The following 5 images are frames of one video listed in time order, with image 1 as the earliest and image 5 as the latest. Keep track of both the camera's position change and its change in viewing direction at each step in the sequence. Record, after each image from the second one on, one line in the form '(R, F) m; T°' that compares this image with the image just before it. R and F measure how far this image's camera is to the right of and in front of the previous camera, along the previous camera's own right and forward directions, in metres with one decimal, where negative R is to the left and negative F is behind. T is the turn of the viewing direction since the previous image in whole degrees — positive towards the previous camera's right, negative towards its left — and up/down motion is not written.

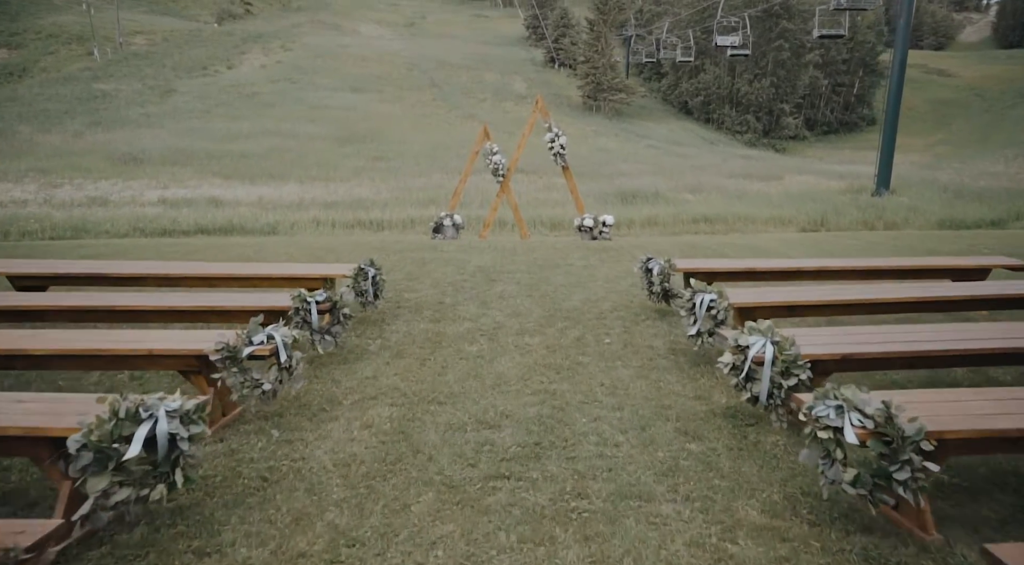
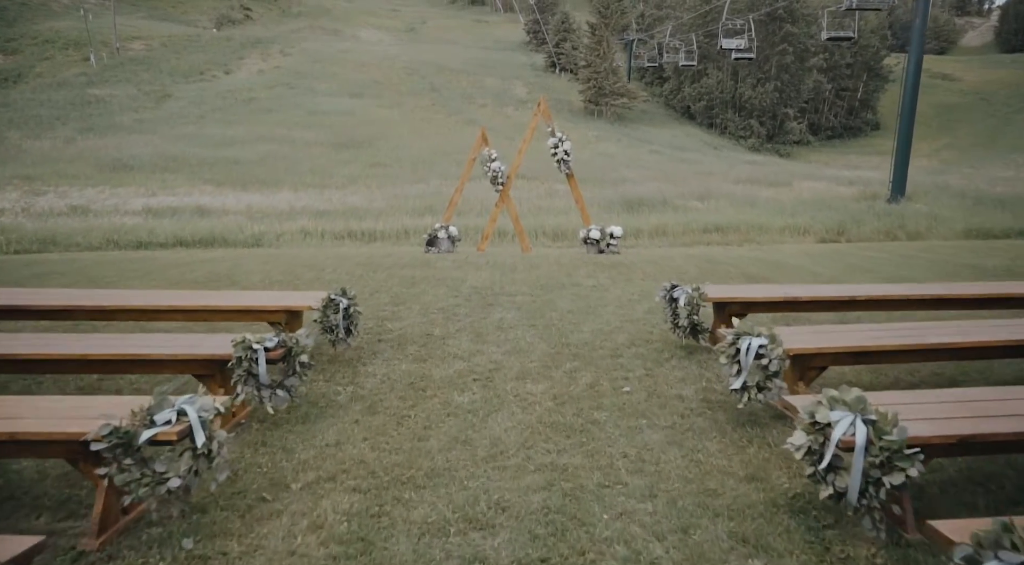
(0.0, +0.7) m; 0°
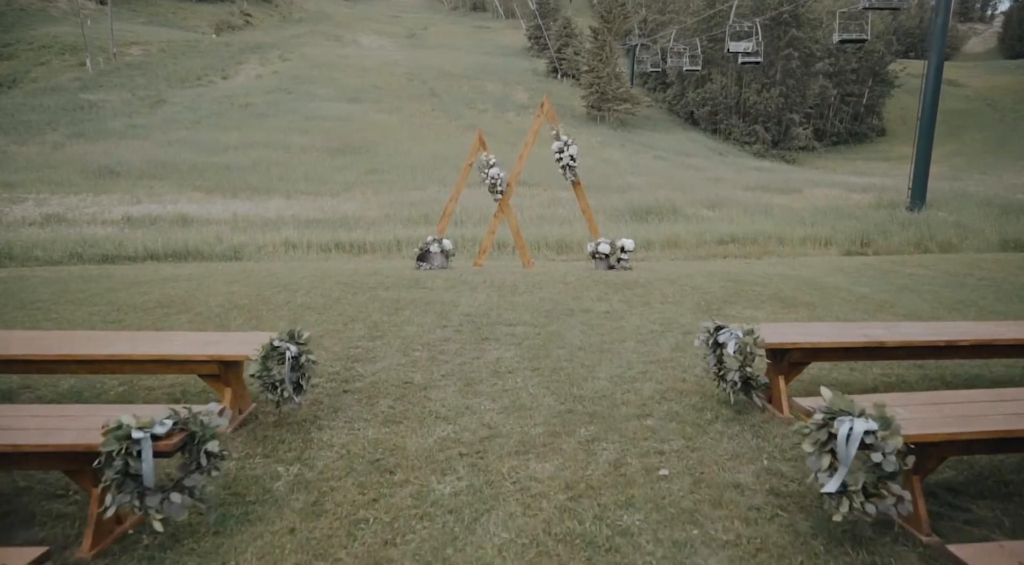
(0.0, +0.8) m; 0°
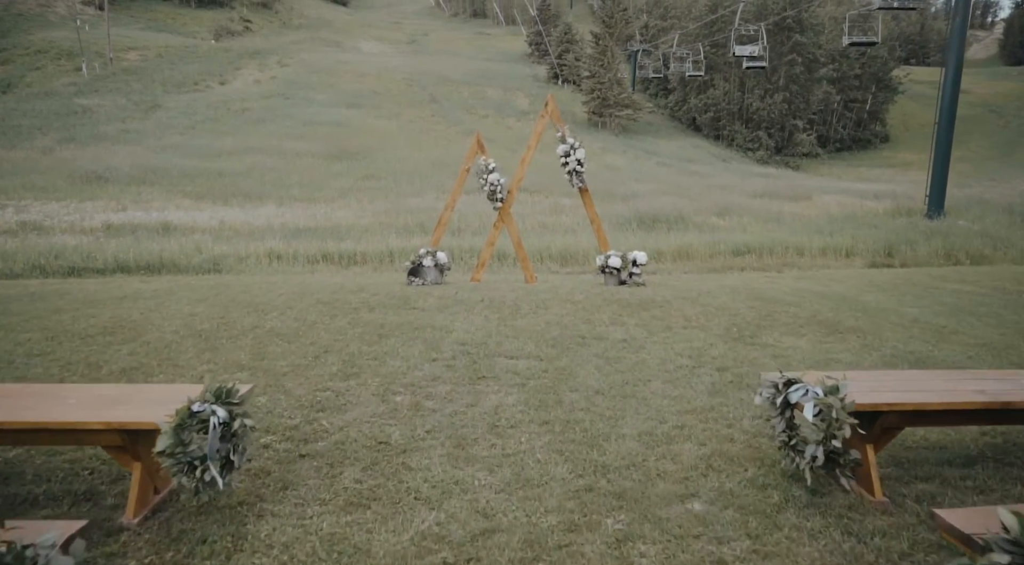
(0.0, +0.7) m; 0°
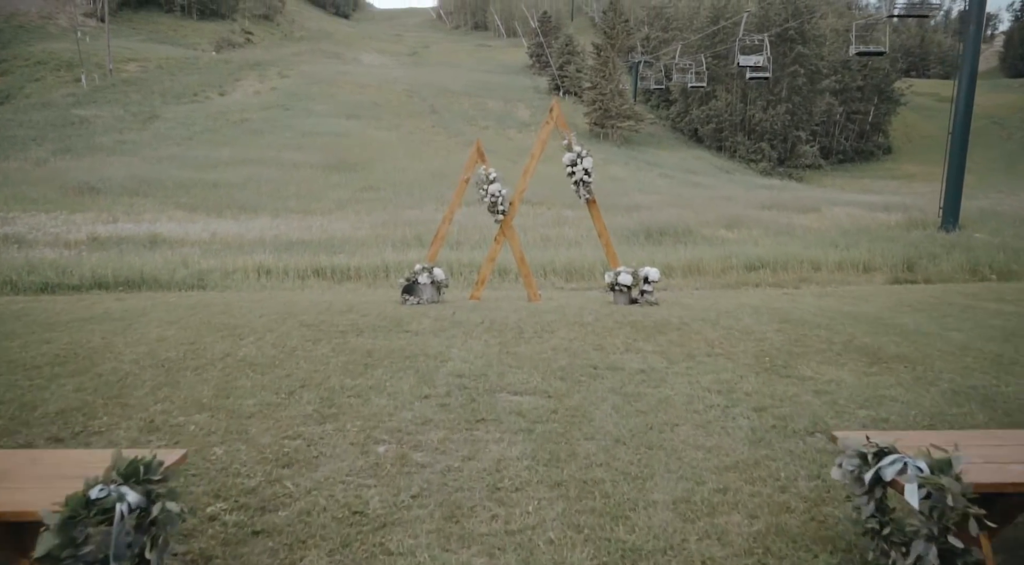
(0.0, +0.5) m; 0°
